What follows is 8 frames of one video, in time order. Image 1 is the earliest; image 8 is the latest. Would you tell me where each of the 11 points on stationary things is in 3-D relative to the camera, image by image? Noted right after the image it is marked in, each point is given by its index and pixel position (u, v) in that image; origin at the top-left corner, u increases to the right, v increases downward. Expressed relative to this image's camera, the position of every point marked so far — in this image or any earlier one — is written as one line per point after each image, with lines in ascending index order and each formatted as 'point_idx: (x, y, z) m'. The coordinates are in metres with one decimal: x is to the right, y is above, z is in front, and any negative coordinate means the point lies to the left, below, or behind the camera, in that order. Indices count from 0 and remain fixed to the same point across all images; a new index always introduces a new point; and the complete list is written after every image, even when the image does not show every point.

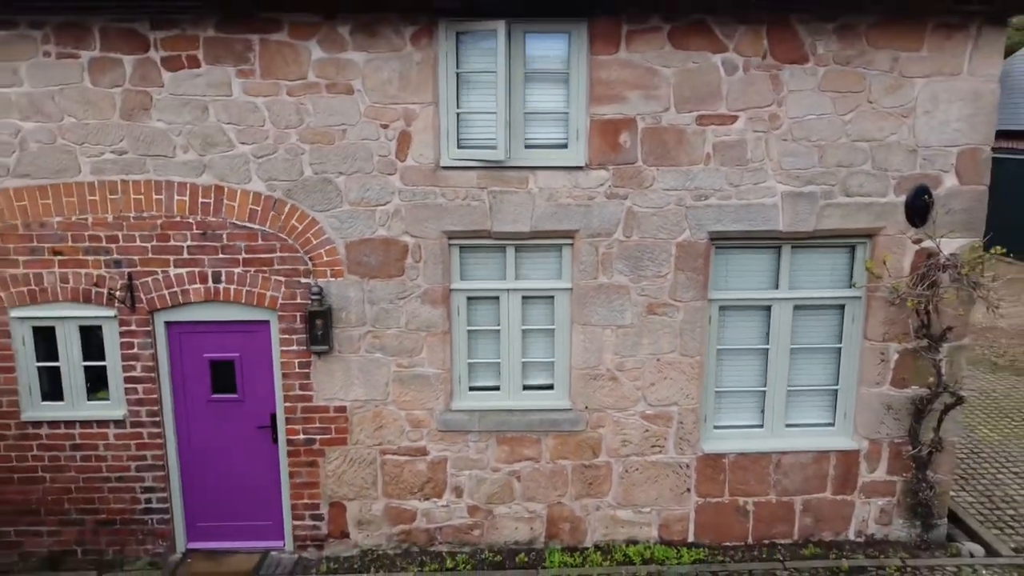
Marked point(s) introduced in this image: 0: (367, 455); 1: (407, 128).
0: (-0.9, -1.0, +5.0) m
1: (-0.6, +0.9, +4.6) m
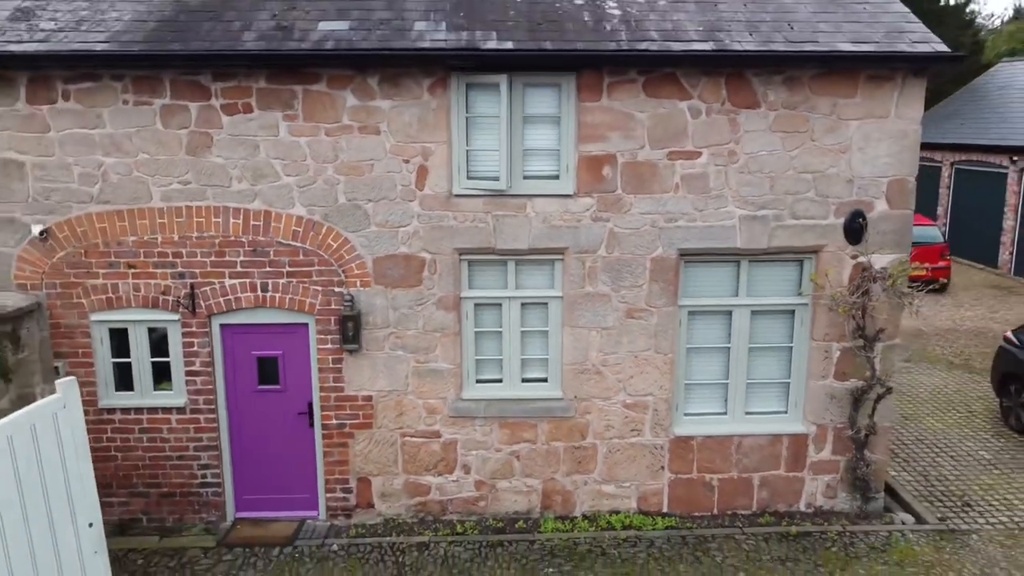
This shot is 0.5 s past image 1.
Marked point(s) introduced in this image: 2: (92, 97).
0: (-0.9, -1.1, +5.9) m
1: (-0.6, +0.9, +5.5) m
2: (-2.8, +1.3, +5.4) m
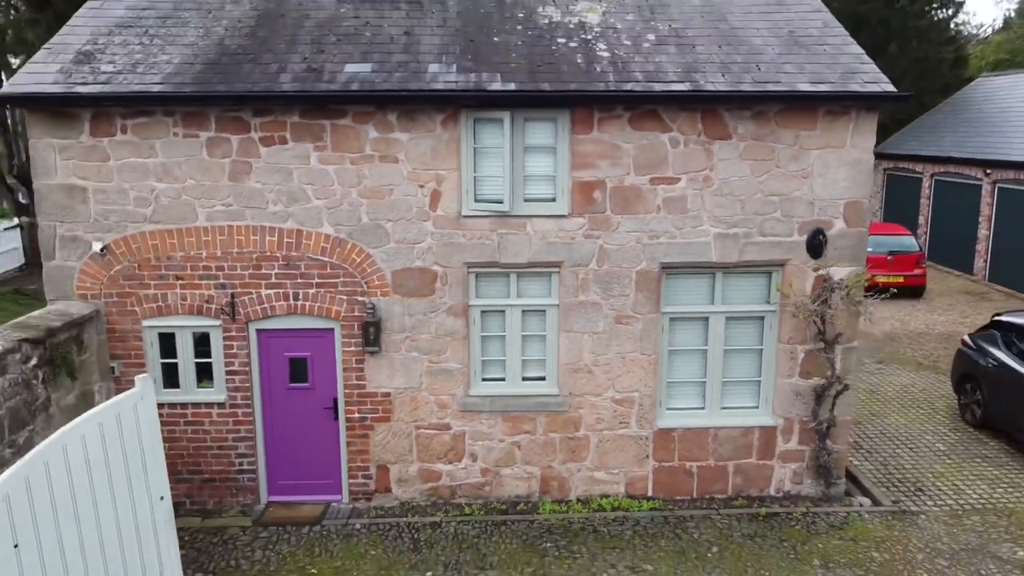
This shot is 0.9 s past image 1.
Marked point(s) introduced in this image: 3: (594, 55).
0: (-0.9, -1.2, +6.7) m
1: (-0.6, +0.8, +6.3) m
2: (-2.8, +1.2, +6.1) m
3: (+0.7, +1.9, +6.5) m
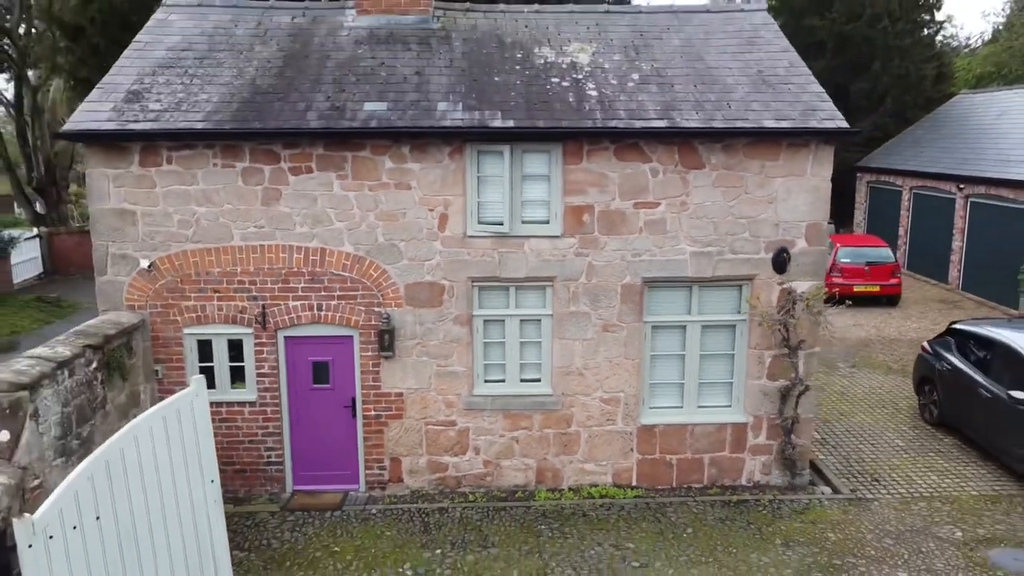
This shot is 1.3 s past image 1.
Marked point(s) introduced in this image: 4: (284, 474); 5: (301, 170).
0: (-0.9, -1.3, +7.5) m
1: (-0.6, +0.7, +7.1) m
2: (-2.8, +1.1, +7.0) m
3: (+0.6, +1.7, +7.3) m
4: (-2.1, -1.7, +7.6) m
5: (-1.8, +1.0, +7.0) m
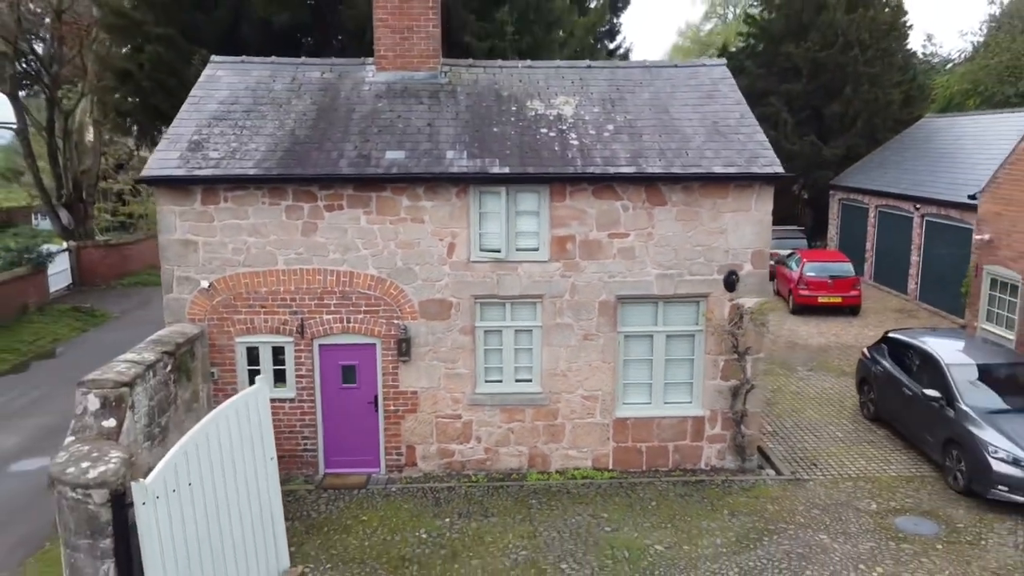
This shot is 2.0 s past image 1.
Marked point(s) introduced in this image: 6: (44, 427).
0: (-0.9, -1.4, +9.0) m
1: (-0.6, +0.5, +8.6) m
2: (-2.8, +0.9, +8.5) m
3: (+0.6, +1.6, +8.8) m
4: (-2.2, -1.9, +9.0) m
5: (-1.9, +0.9, +8.5) m
6: (-6.8, -2.0, +11.8) m
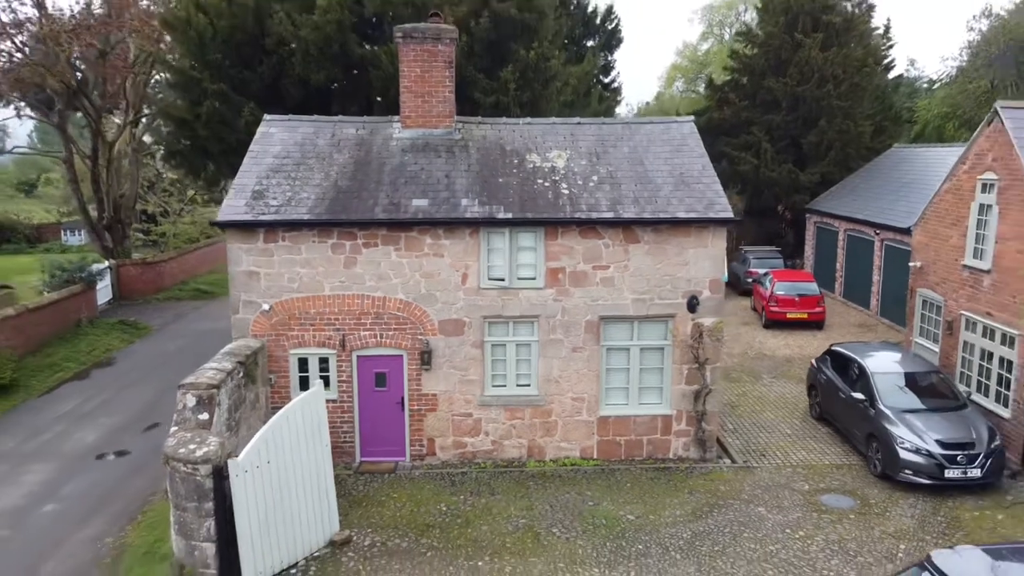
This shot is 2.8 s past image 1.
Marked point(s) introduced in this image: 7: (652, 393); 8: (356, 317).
0: (-0.9, -1.7, +10.9) m
1: (-0.6, +0.2, +10.6) m
2: (-2.8, +0.6, +10.5) m
3: (+0.6, +1.3, +10.8) m
4: (-2.2, -2.2, +11.0) m
5: (-1.8, +0.6, +10.5) m
6: (-6.8, -2.3, +13.8) m
7: (+1.9, -1.4, +11.1) m
8: (-2.1, -0.4, +10.6) m
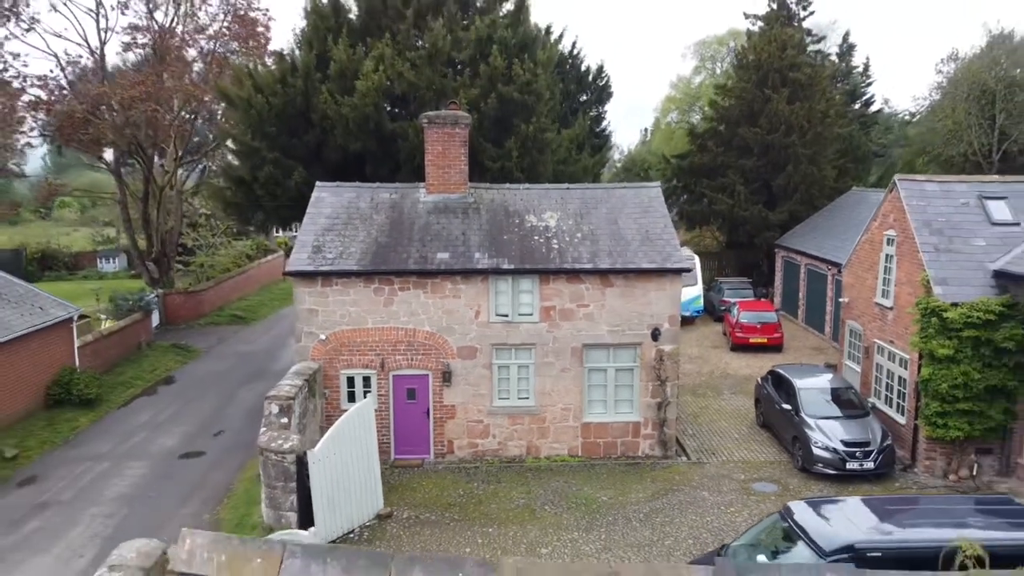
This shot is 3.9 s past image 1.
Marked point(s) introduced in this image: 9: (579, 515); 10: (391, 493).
0: (-0.9, -2.3, +13.9) m
1: (-0.6, -0.4, +13.6) m
2: (-2.8, +0.1, +13.5) m
3: (+0.7, +0.7, +13.9) m
4: (-2.1, -2.8, +14.0) m
5: (-1.8, 0.0, +13.5) m
6: (-6.7, -3.0, +16.7) m
7: (+1.9, -2.0, +14.0) m
8: (-2.0, -1.0, +13.7) m
9: (+1.0, -3.3, +11.7) m
10: (-1.9, -3.2, +12.8) m
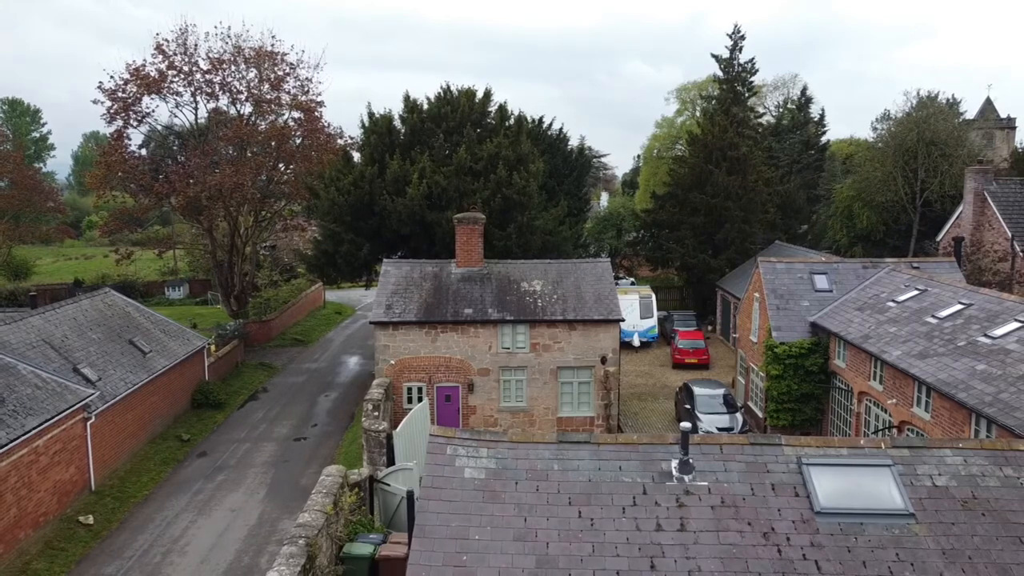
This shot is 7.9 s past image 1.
0: (-0.9, -3.5, +21.8) m
1: (-0.6, -1.5, +21.5) m
2: (-2.8, -1.1, +21.4) m
3: (+0.7, -0.4, +21.8) m
4: (-2.1, -3.9, +21.8) m
5: (-1.8, -1.2, +21.4) m
6: (-6.7, -4.2, +24.6) m
7: (+1.9, -3.2, +21.9) m
8: (-2.0, -2.1, +21.5) m
9: (+1.0, -4.4, +19.6) m
10: (-1.9, -4.4, +20.6) m
